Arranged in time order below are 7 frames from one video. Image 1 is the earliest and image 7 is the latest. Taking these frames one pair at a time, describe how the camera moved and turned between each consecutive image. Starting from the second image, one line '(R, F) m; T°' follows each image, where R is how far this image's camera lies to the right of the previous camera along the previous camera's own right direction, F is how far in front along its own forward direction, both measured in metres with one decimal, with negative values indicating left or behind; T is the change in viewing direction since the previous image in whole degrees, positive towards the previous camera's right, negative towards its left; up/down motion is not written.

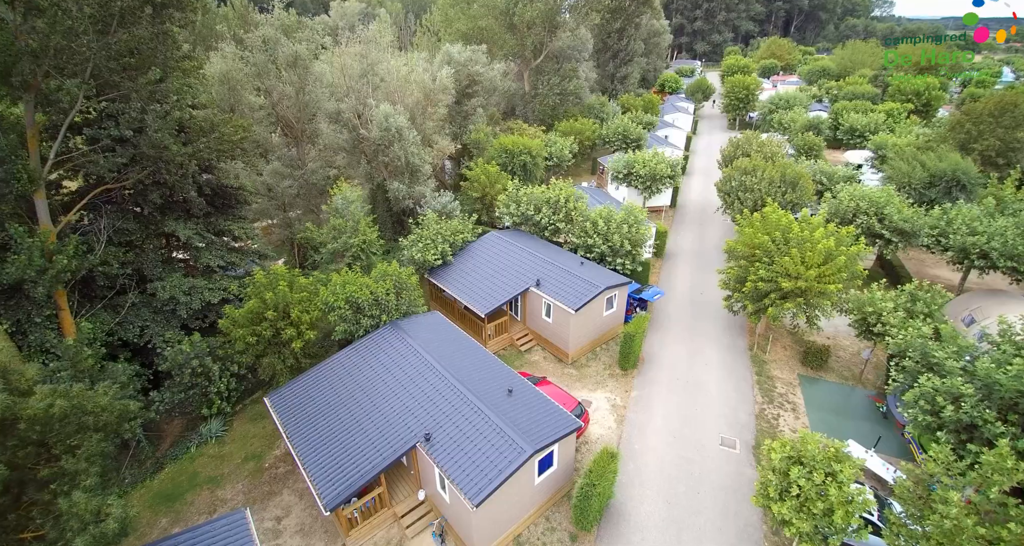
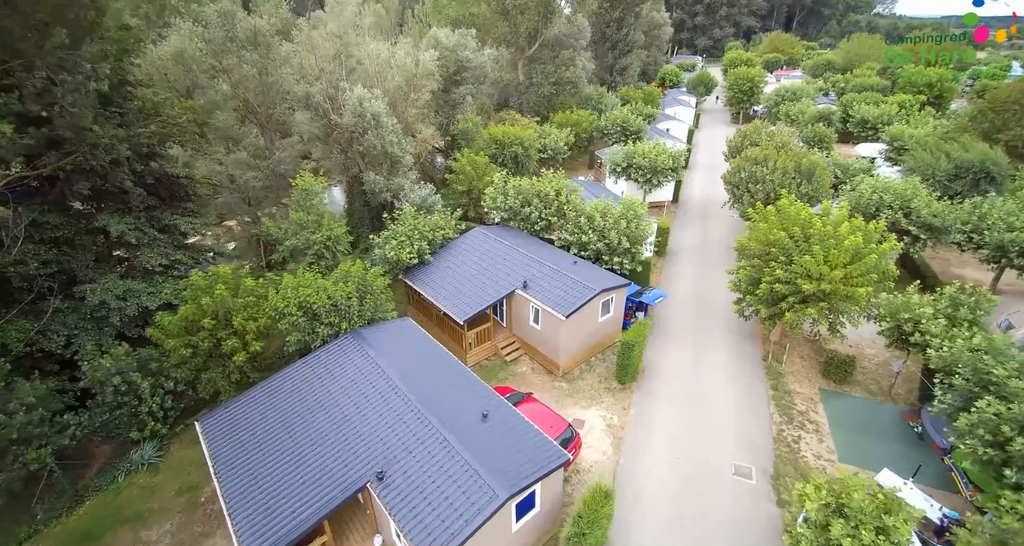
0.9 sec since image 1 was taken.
(+0.7, +2.8) m; 0°
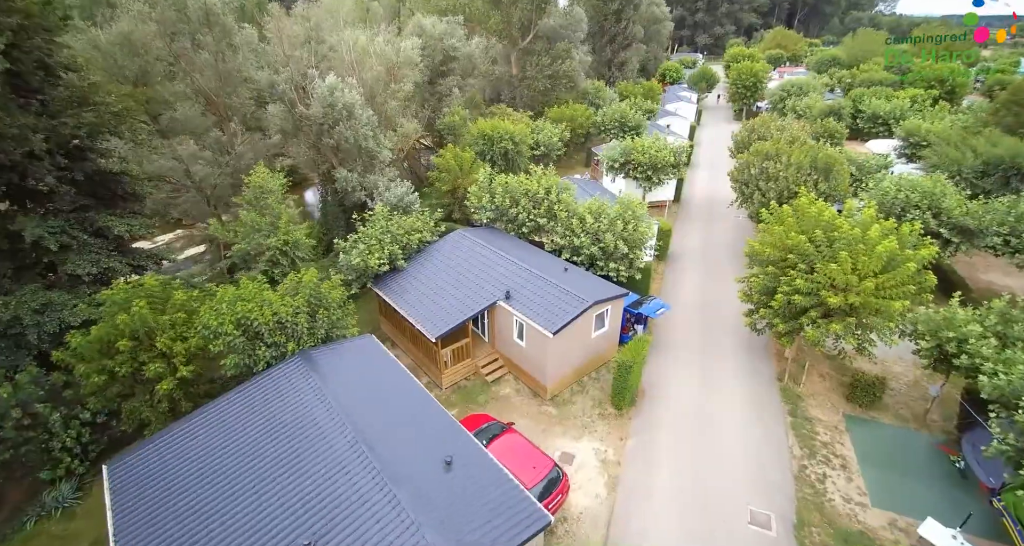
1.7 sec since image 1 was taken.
(+0.7, +2.6) m; 0°
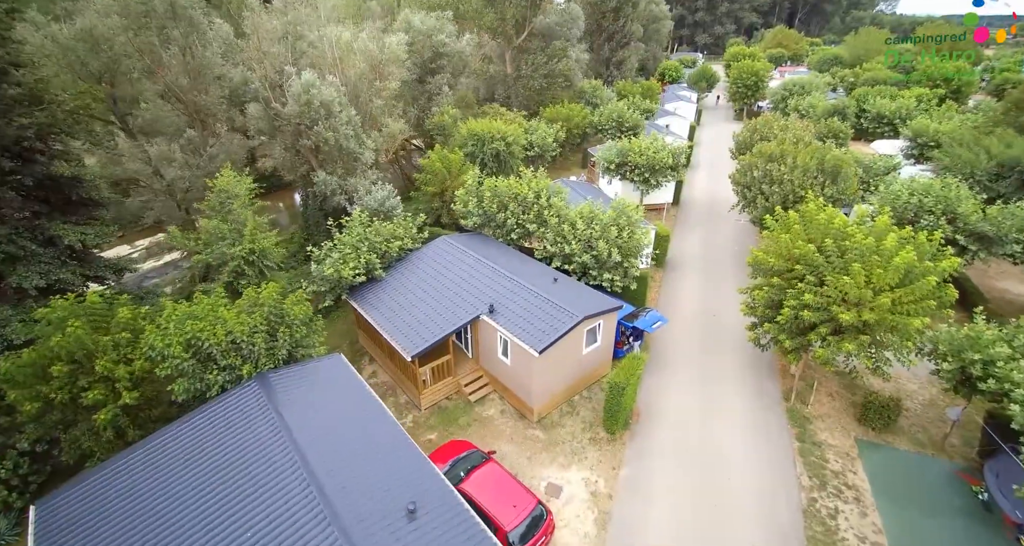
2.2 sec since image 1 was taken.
(+0.6, +1.4) m; 0°
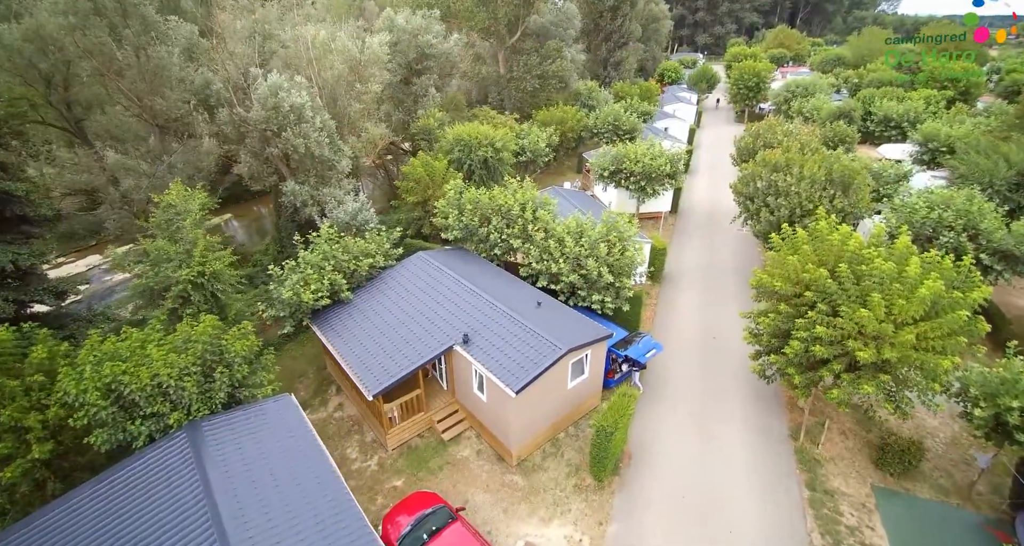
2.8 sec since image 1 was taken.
(+0.8, +1.8) m; 0°
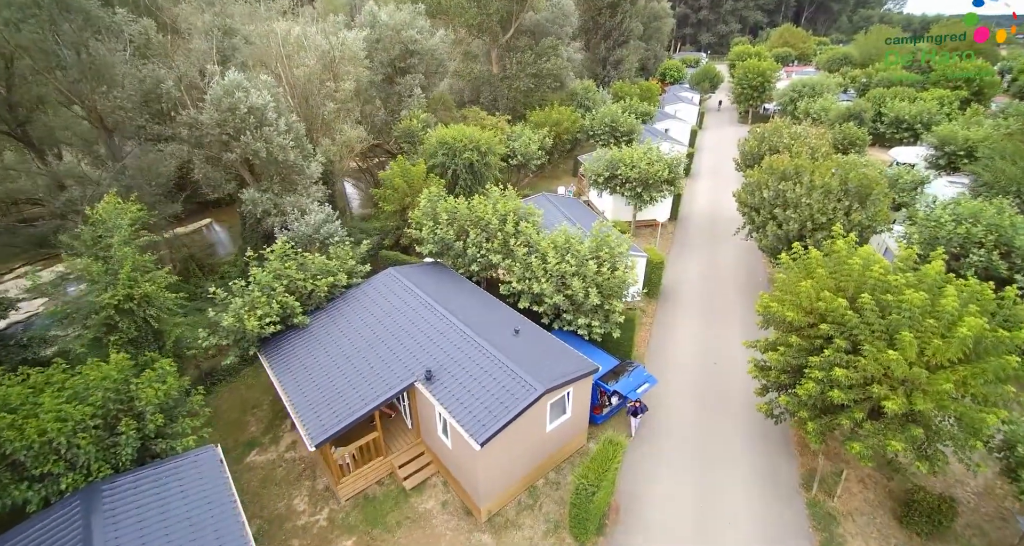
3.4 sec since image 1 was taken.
(+0.9, +2.0) m; 0°
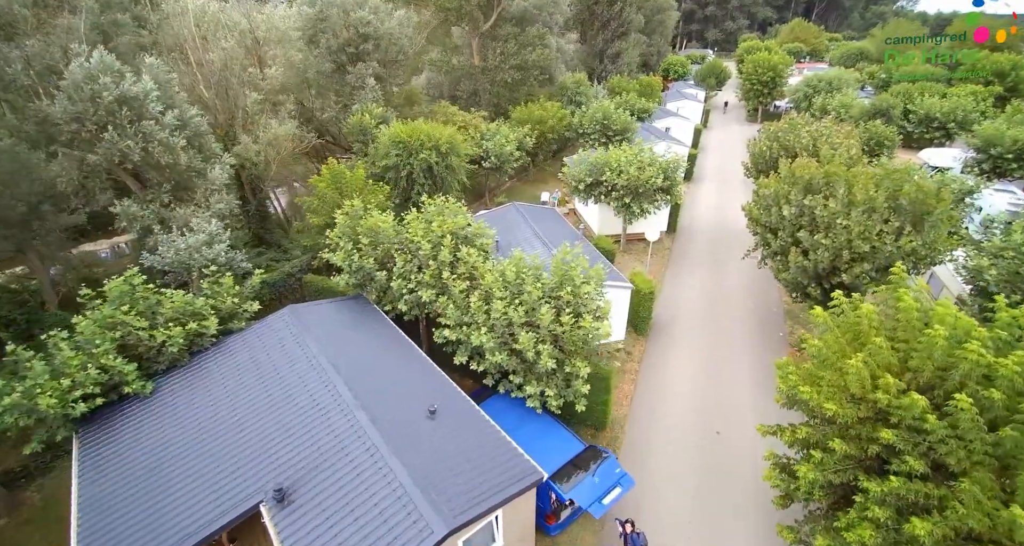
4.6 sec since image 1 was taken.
(+2.0, +4.6) m; -1°
